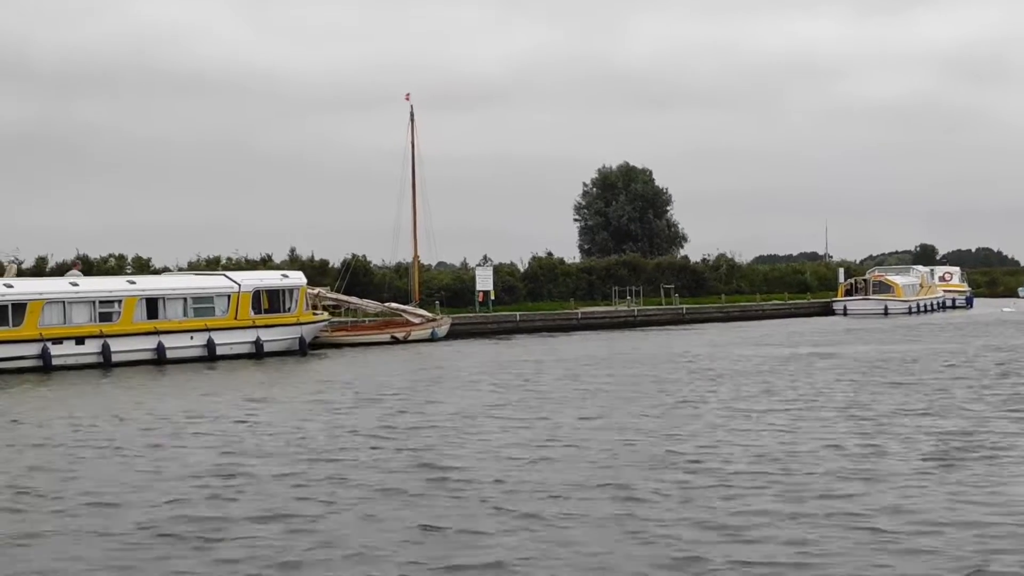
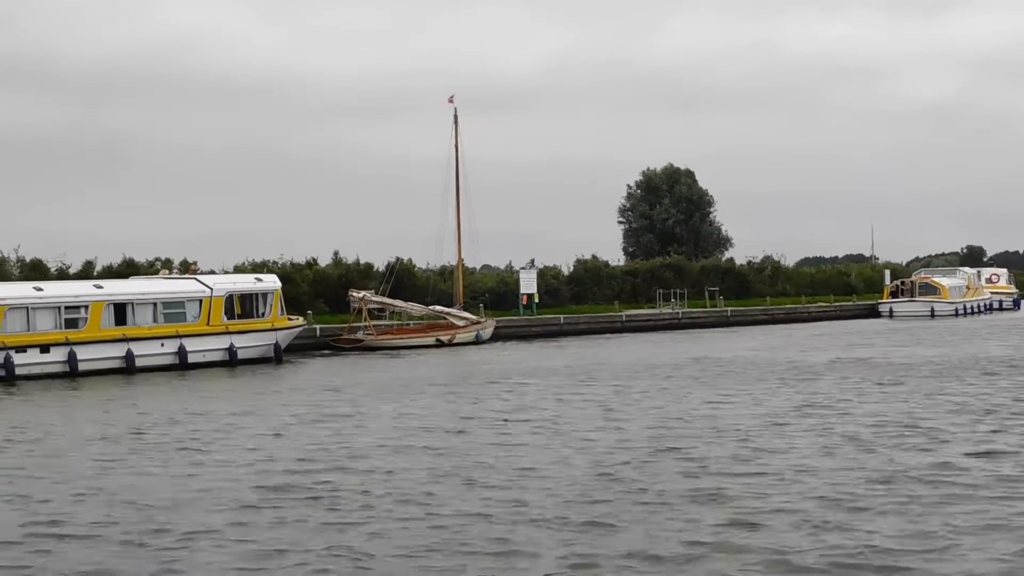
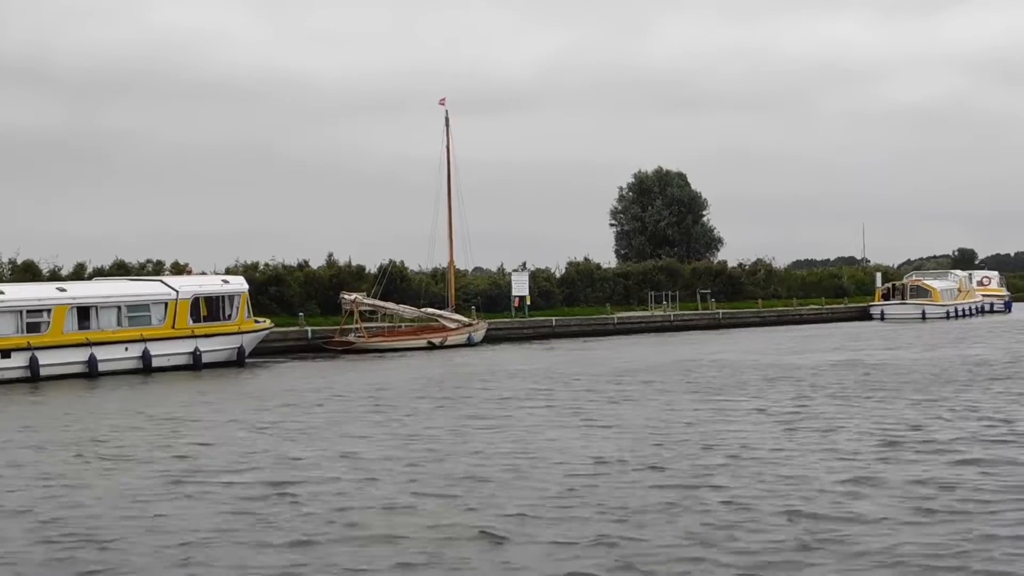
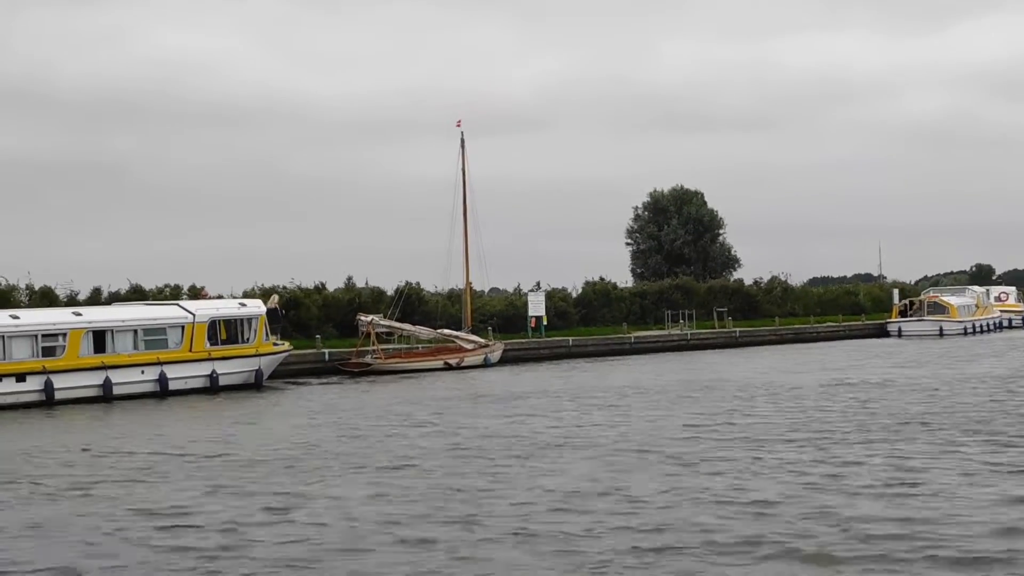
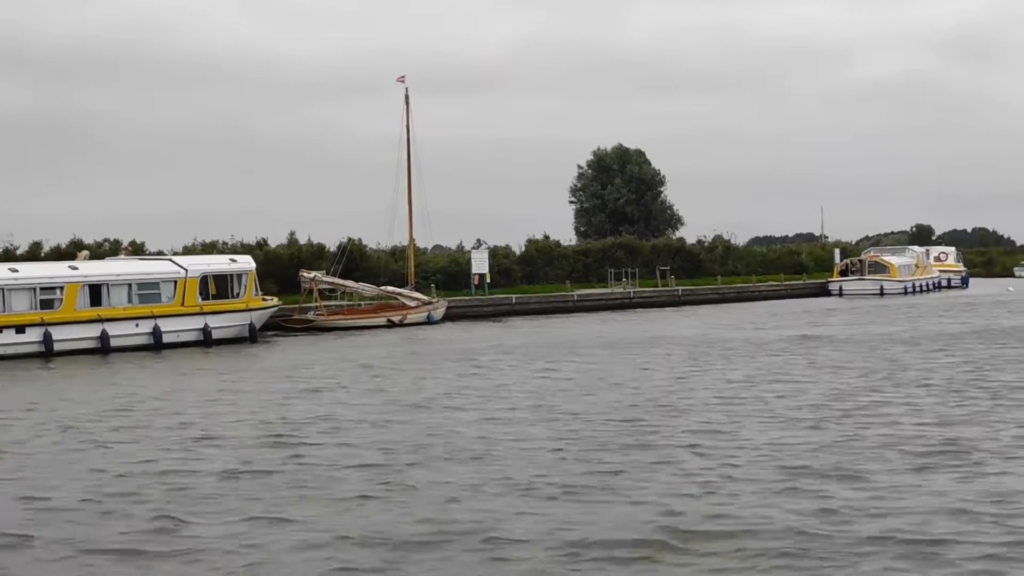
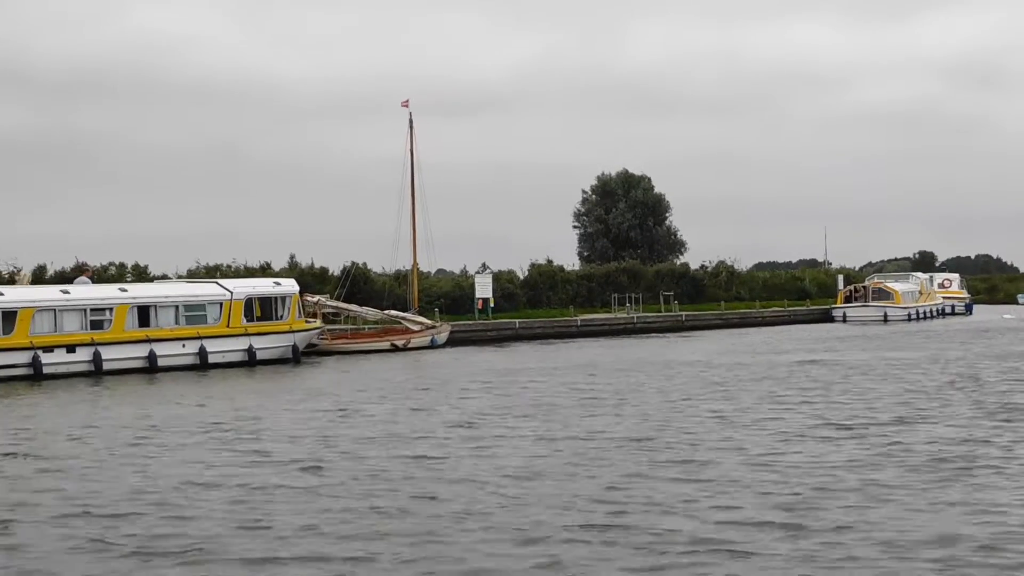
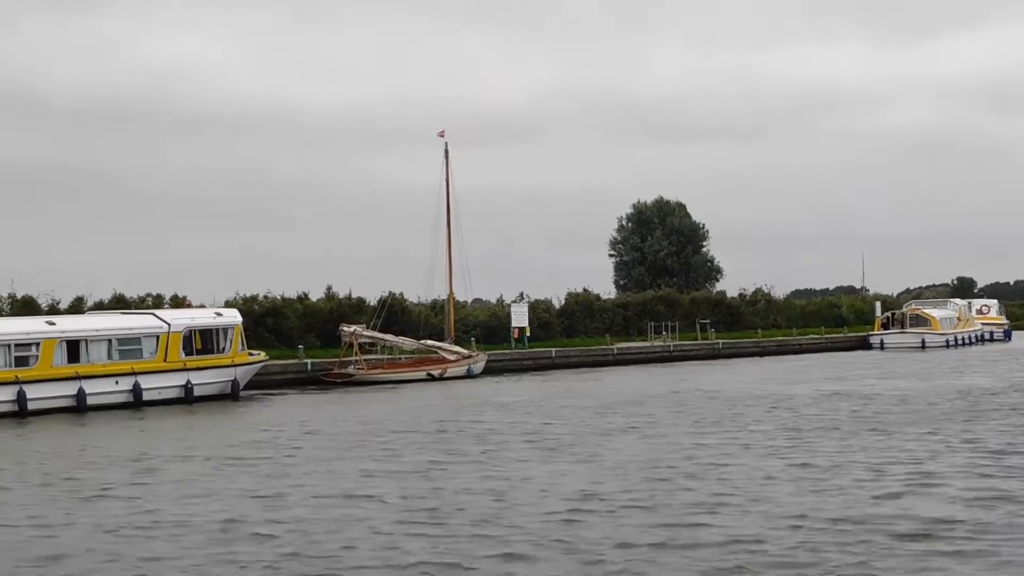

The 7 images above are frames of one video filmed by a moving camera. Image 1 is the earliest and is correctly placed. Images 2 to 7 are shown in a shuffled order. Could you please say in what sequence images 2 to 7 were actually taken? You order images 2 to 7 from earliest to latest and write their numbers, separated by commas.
6, 5, 2, 3, 7, 4
